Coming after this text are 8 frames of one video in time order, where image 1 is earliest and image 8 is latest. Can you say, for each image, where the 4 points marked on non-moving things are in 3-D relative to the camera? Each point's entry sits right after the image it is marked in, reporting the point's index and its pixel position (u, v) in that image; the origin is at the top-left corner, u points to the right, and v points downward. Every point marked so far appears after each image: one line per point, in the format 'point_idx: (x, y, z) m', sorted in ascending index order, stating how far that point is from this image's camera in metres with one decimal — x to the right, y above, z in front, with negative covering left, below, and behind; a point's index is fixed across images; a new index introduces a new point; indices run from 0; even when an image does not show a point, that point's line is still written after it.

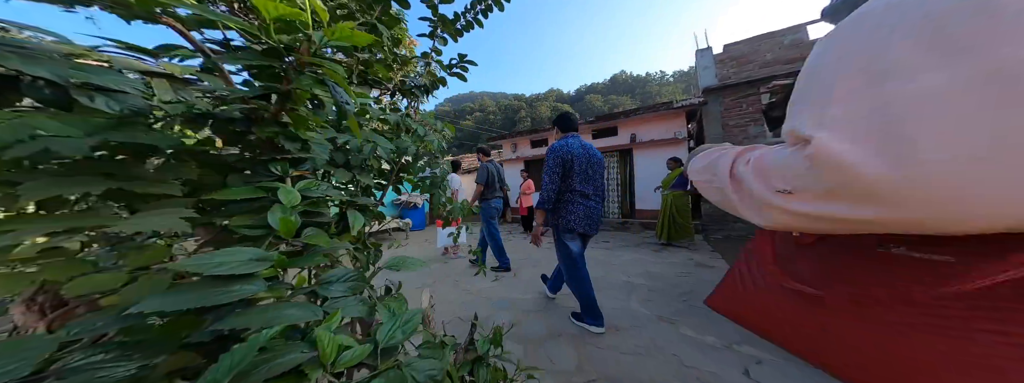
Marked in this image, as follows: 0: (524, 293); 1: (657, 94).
0: (+0.1, -1.0, +2.4) m
1: (+9.0, +5.9, +14.9) m
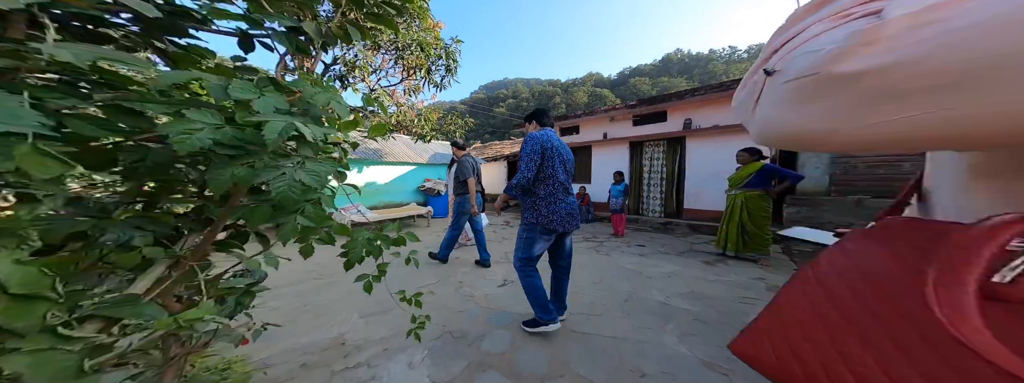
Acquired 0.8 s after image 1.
0: (+0.2, -1.0, +2.1) m
1: (+10.9, +6.1, +12.9) m
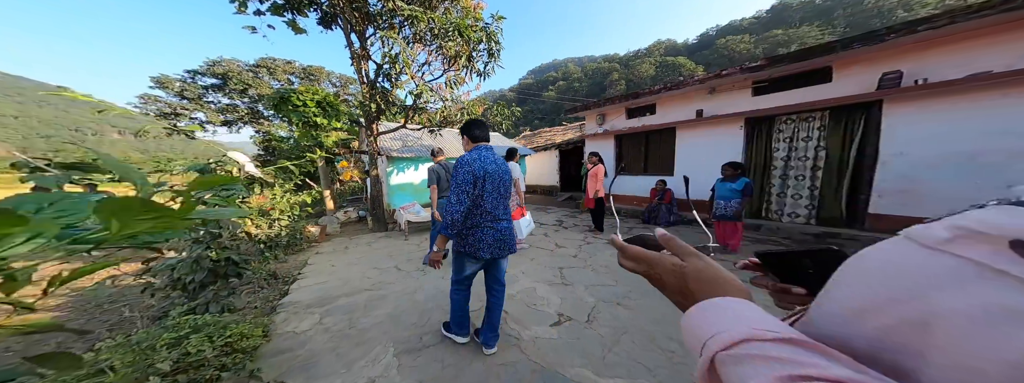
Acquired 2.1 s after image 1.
0: (+0.5, -1.1, +1.5) m
1: (+13.1, +6.8, +9.4) m
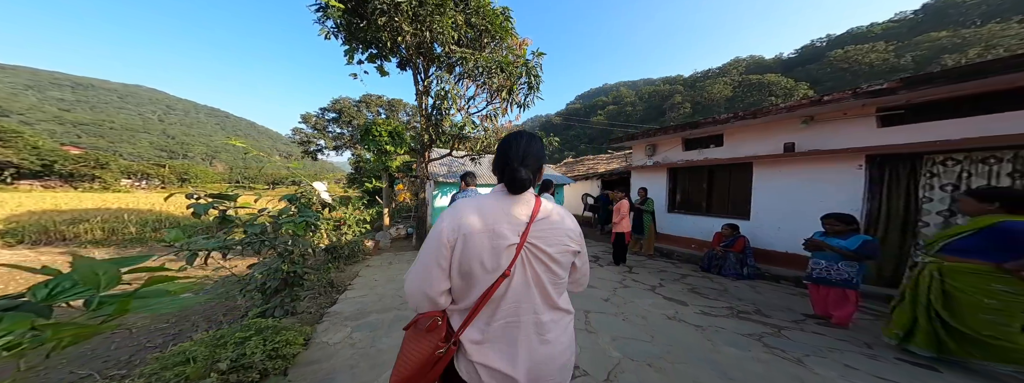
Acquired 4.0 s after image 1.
0: (+0.4, -1.4, +1.3) m
1: (+14.7, +5.3, +7.2) m
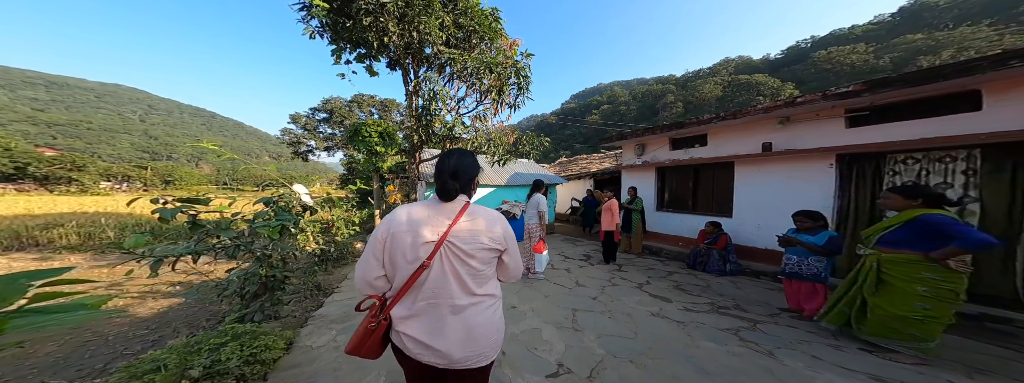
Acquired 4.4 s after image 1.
0: (+0.3, -1.4, +1.3) m
1: (+14.4, +5.4, +7.5) m
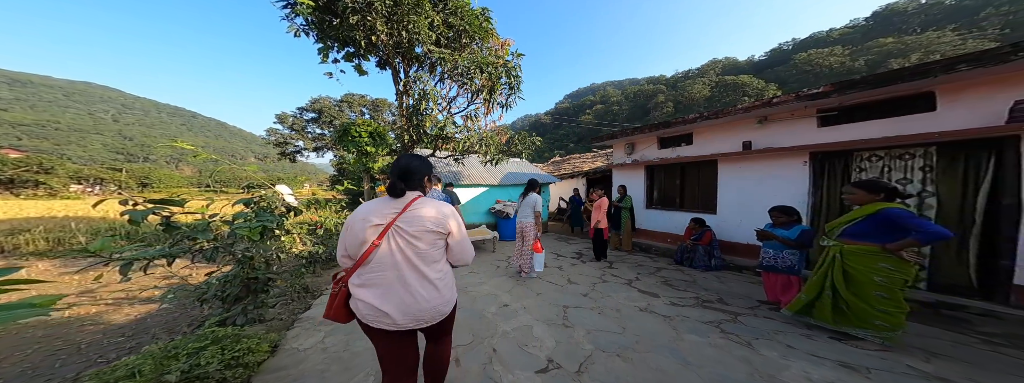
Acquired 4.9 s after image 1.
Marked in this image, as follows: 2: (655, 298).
0: (+0.2, -1.4, +1.4) m
1: (+14.1, +5.6, +8.0) m
2: (+2.2, -1.7, +3.8) m
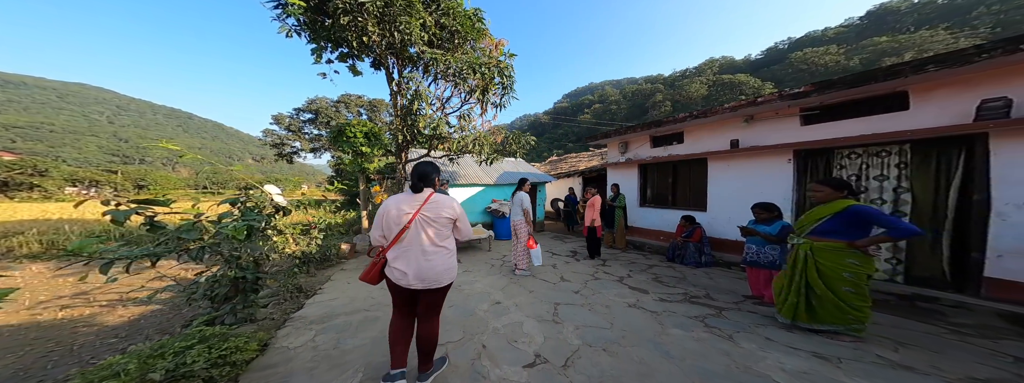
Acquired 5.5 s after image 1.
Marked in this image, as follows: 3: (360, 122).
0: (+0.1, -1.3, +1.4) m
1: (+13.9, +5.7, +8.1) m
2: (+2.1, -1.6, +3.9) m
3: (-4.2, +1.9, +6.8) m
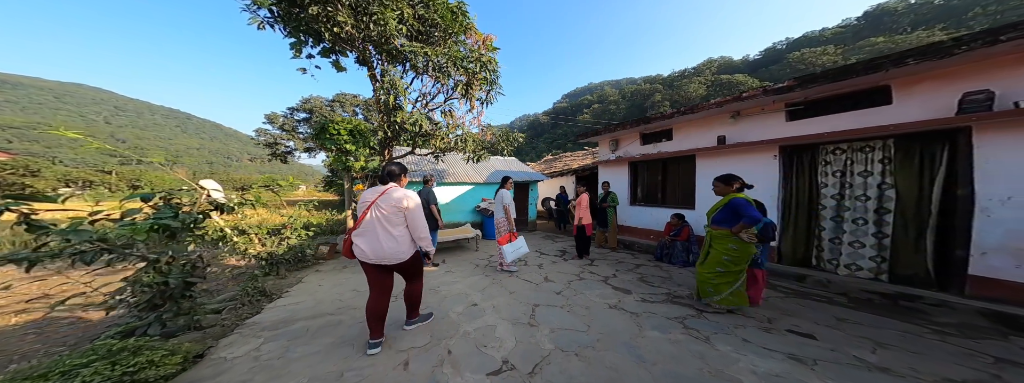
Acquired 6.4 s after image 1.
0: (-0.2, -1.3, +1.2) m
1: (+13.5, +5.7, +8.0) m
2: (+1.8, -1.6, +3.8) m
3: (-4.6, +1.9, +6.6) m
